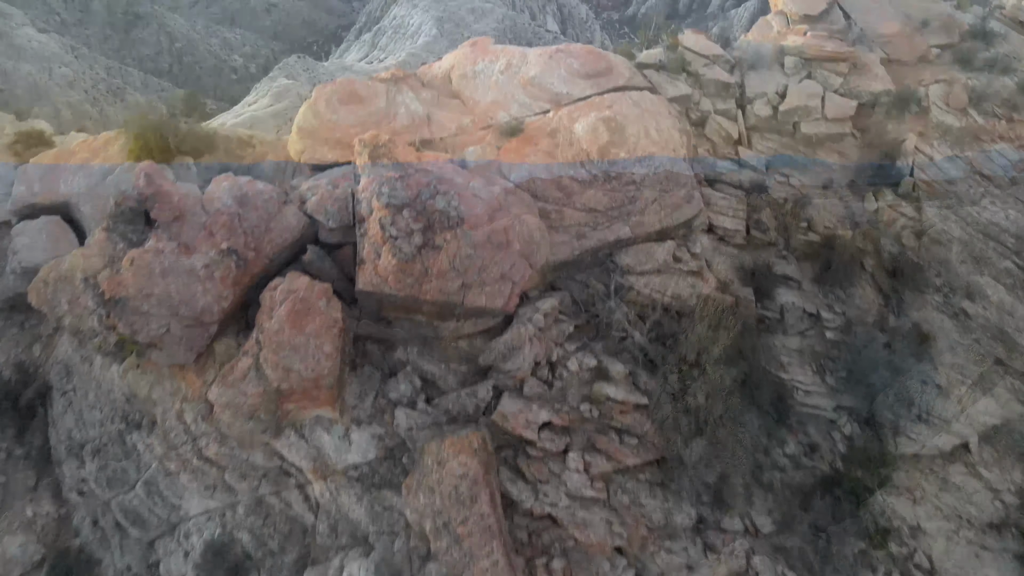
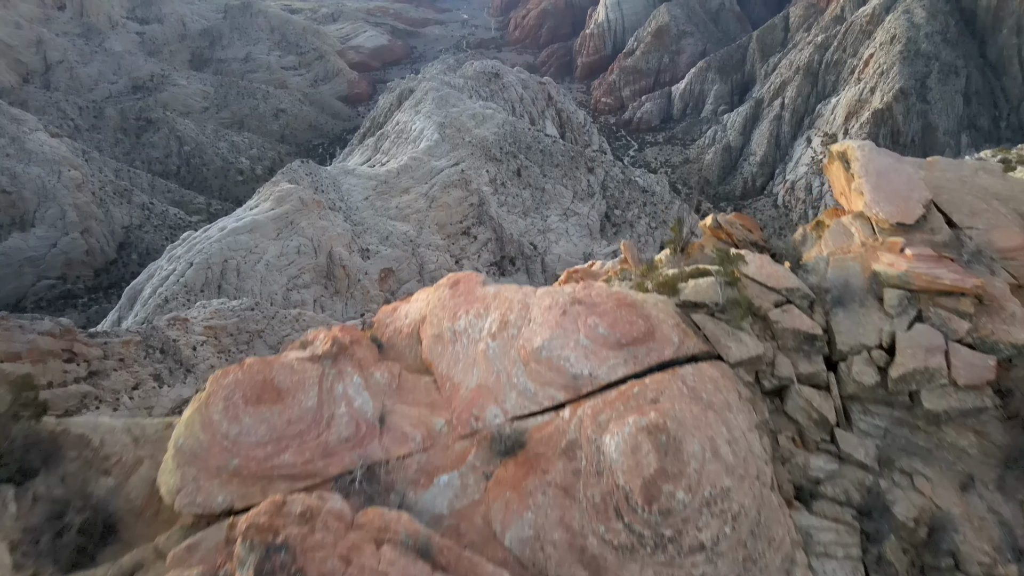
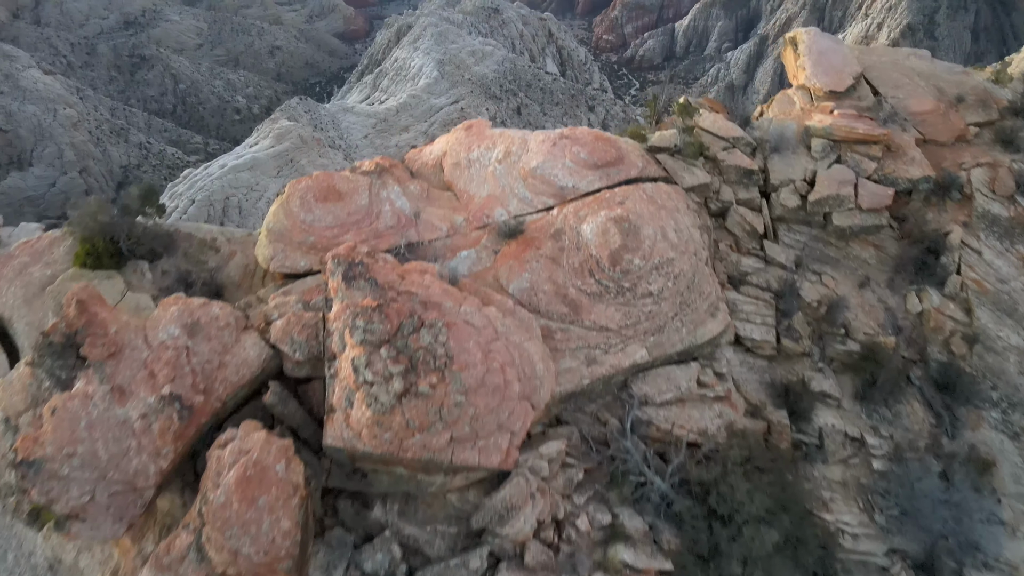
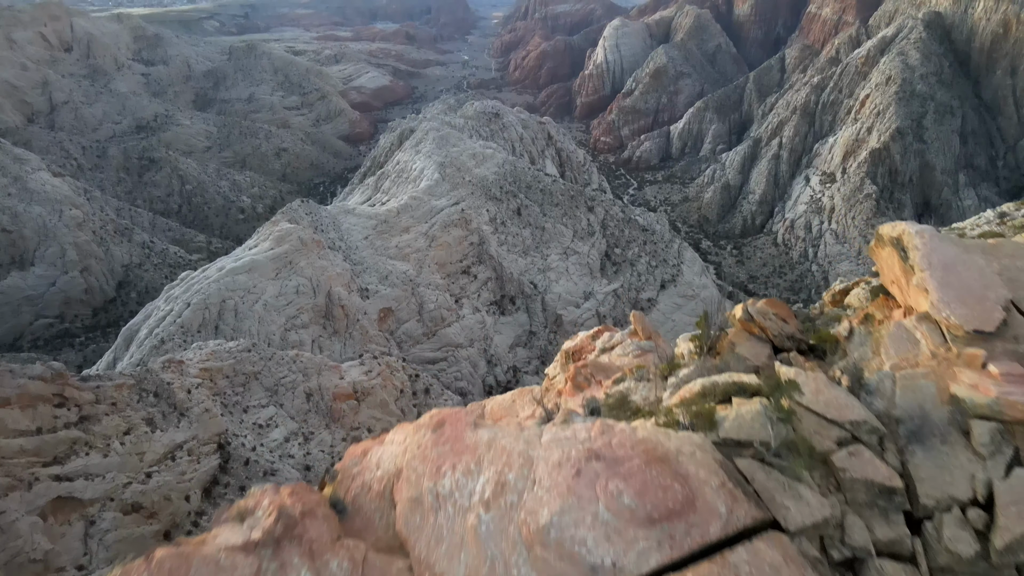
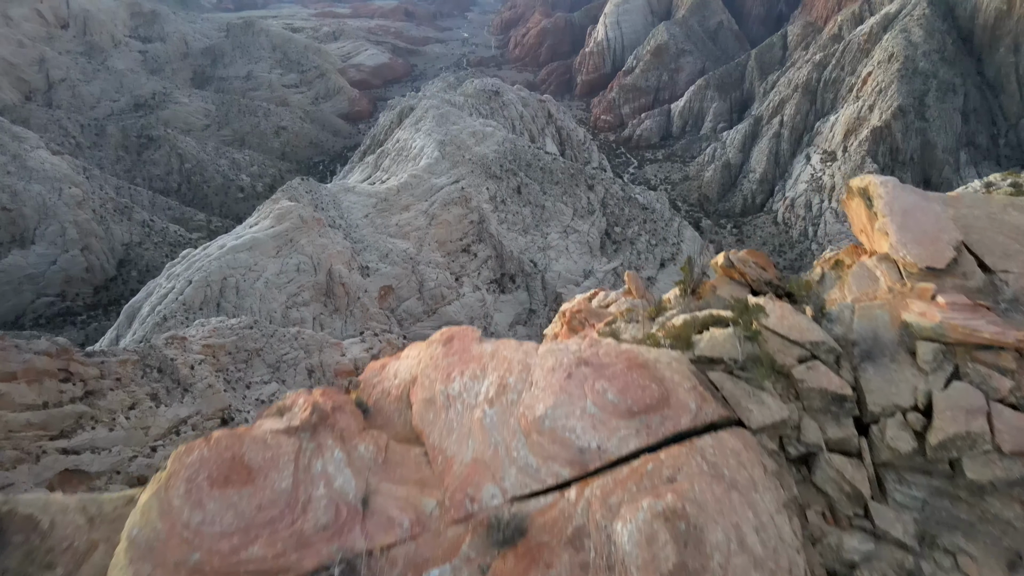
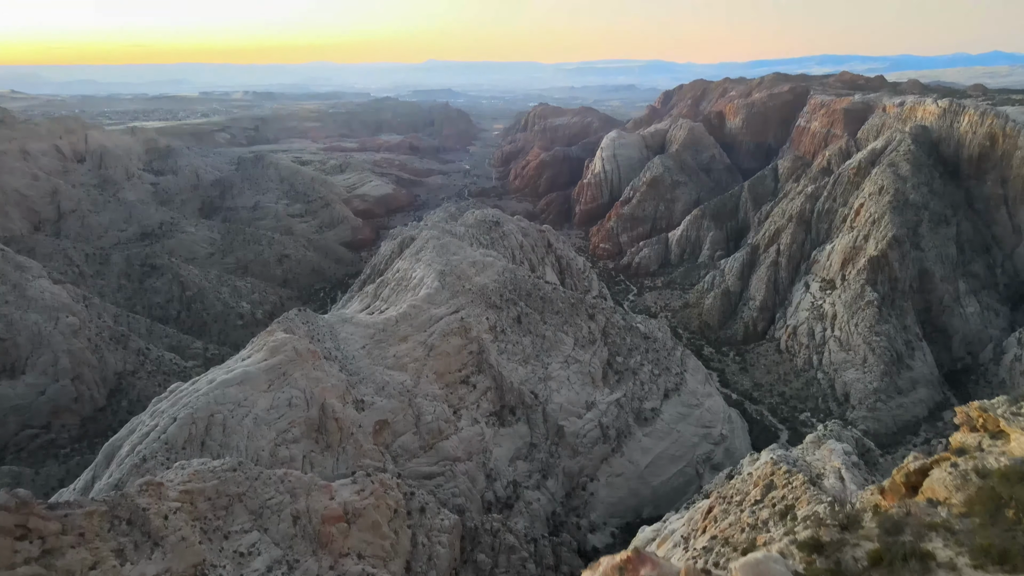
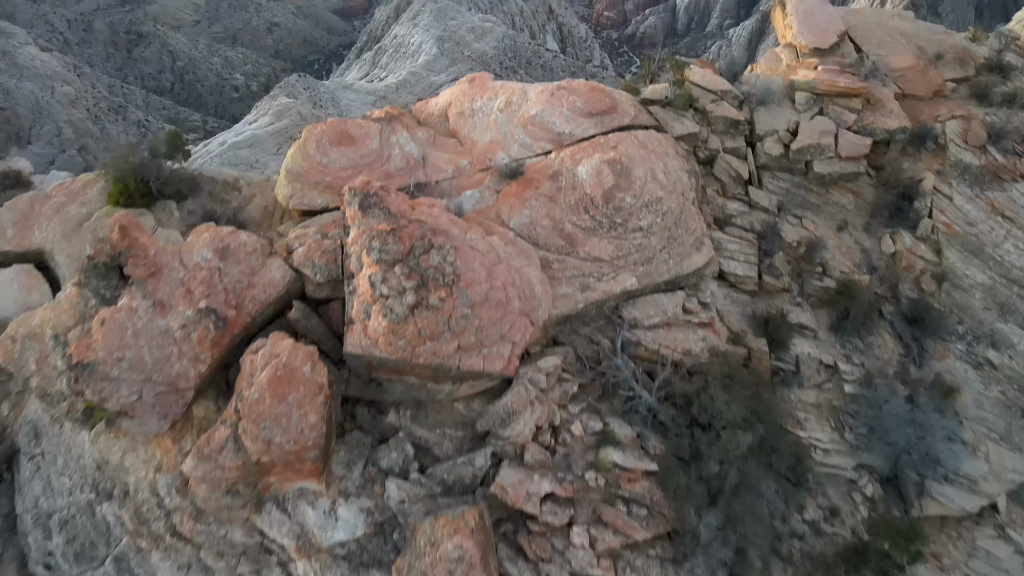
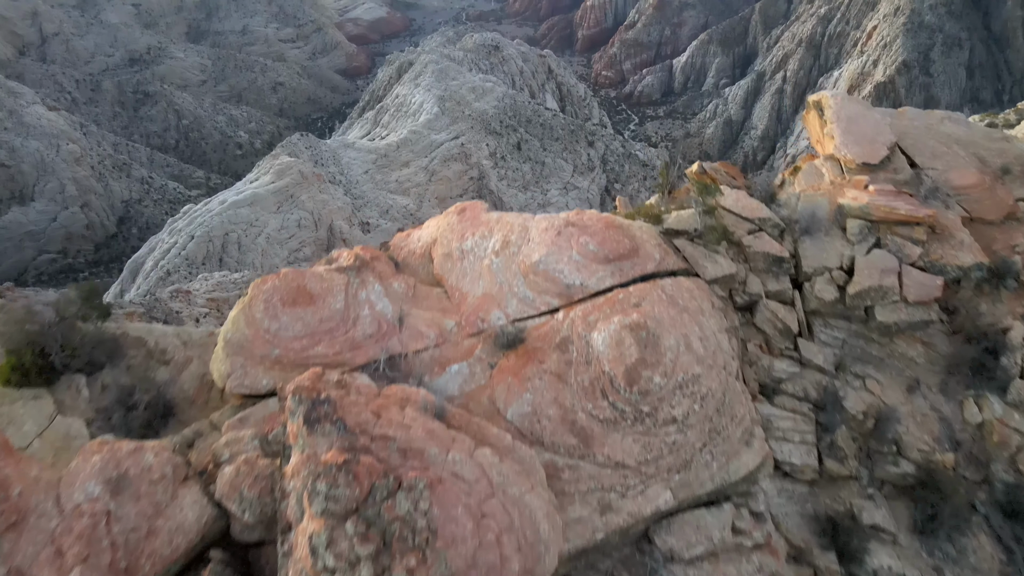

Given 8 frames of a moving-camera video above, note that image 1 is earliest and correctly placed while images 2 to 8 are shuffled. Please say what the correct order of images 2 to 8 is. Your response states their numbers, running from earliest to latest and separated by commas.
7, 3, 8, 2, 5, 4, 6
